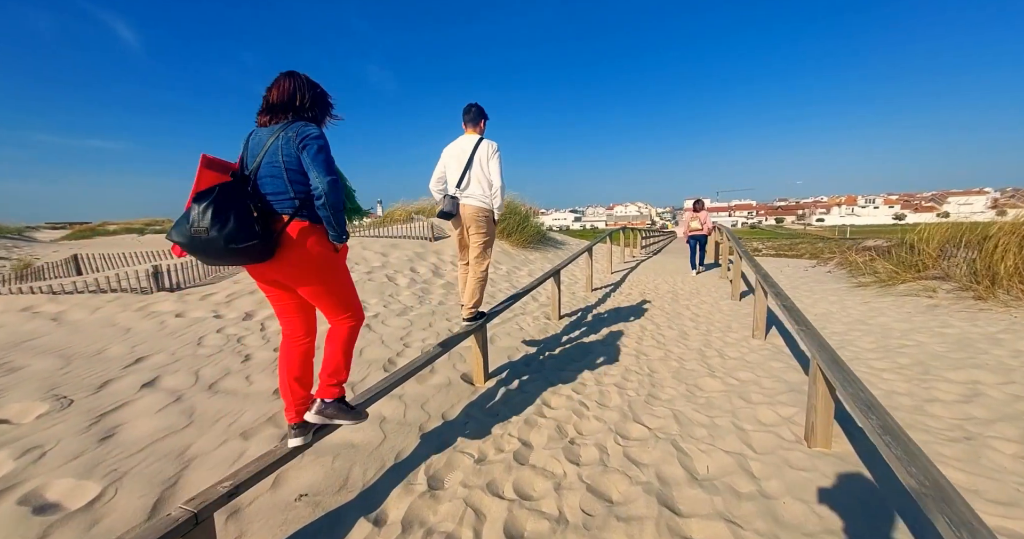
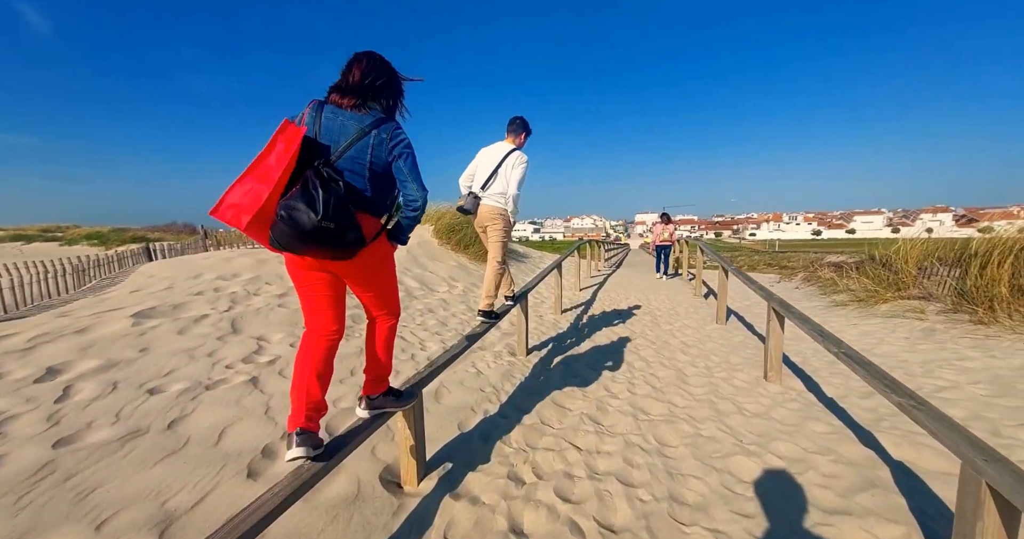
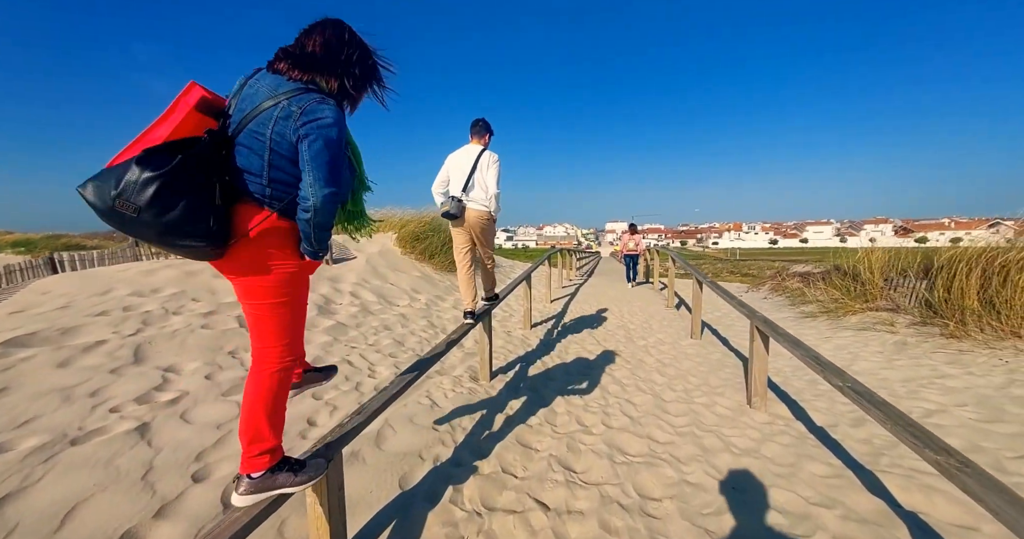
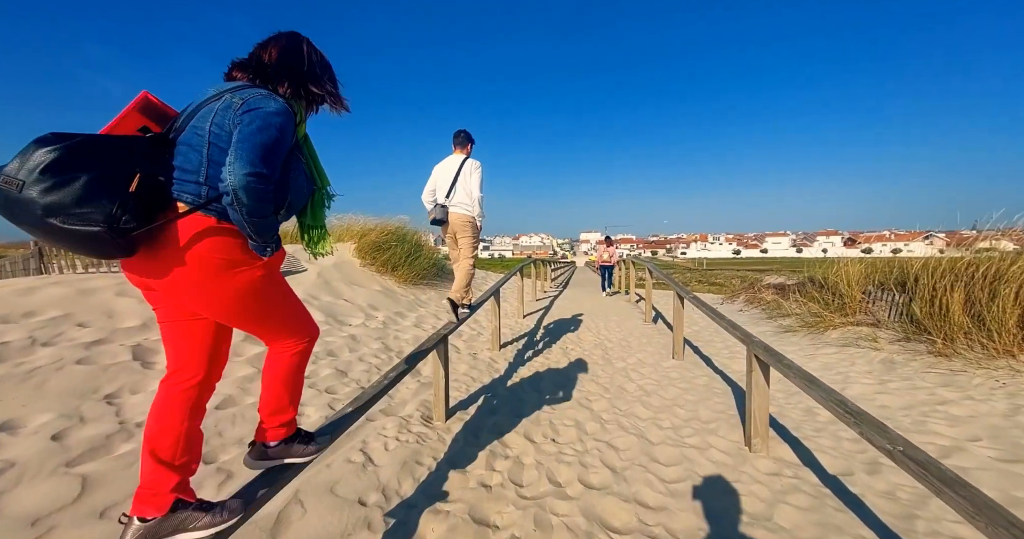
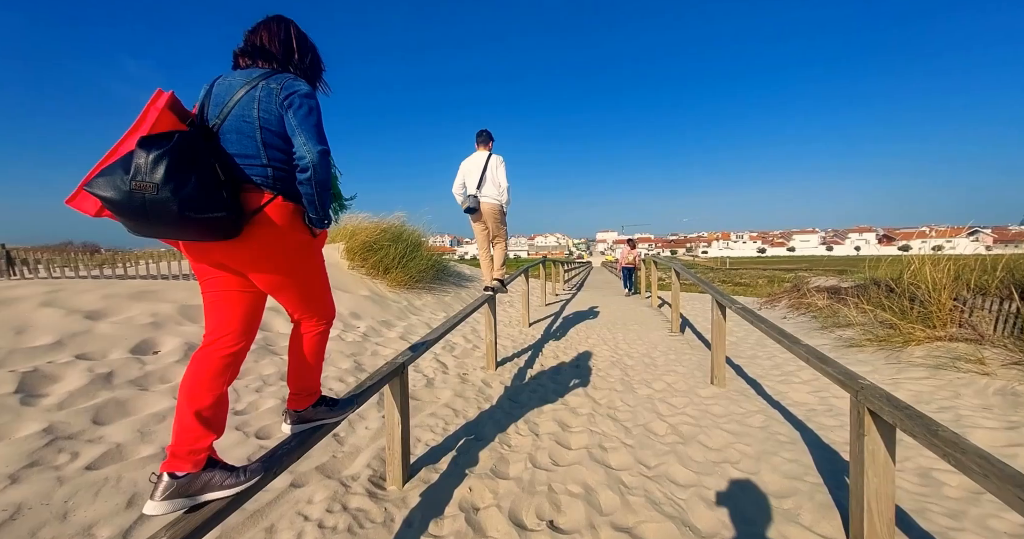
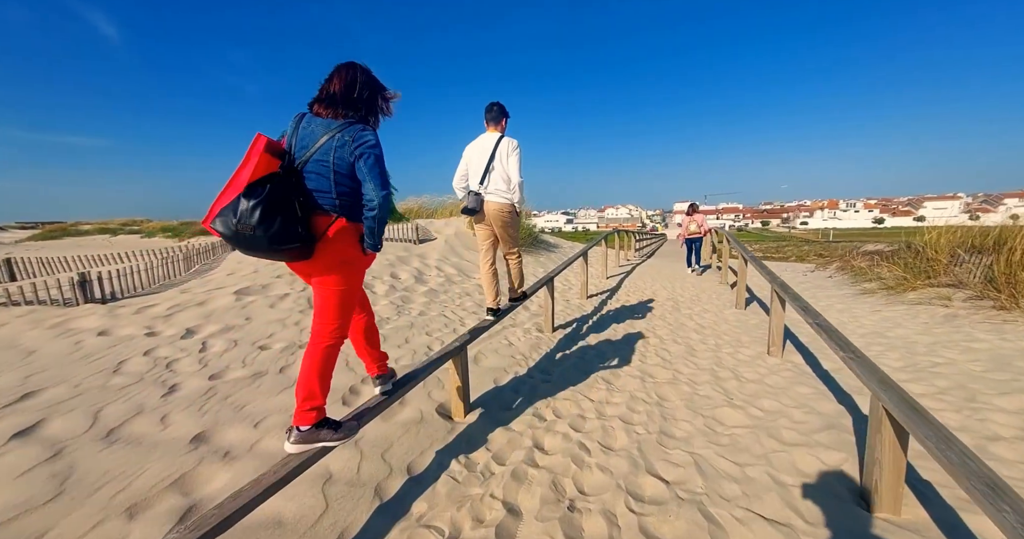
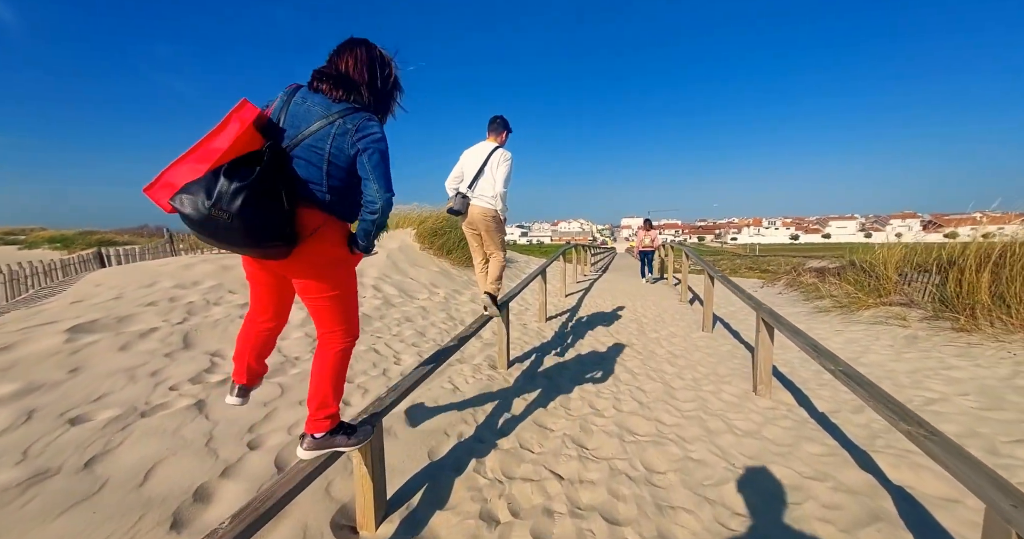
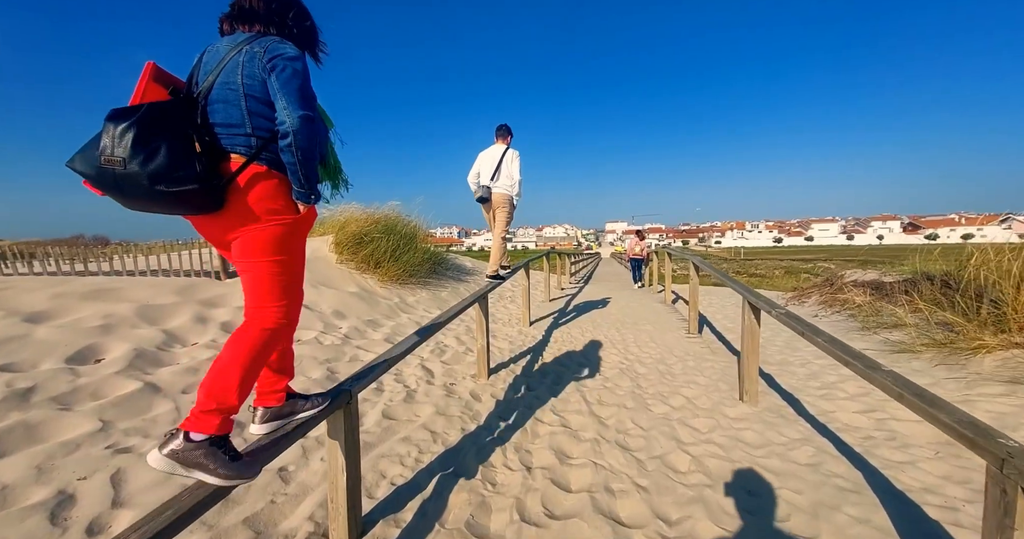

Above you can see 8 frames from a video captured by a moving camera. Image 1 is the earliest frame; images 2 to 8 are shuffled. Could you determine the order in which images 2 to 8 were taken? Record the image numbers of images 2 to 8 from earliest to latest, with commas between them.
6, 2, 7, 3, 4, 5, 8
